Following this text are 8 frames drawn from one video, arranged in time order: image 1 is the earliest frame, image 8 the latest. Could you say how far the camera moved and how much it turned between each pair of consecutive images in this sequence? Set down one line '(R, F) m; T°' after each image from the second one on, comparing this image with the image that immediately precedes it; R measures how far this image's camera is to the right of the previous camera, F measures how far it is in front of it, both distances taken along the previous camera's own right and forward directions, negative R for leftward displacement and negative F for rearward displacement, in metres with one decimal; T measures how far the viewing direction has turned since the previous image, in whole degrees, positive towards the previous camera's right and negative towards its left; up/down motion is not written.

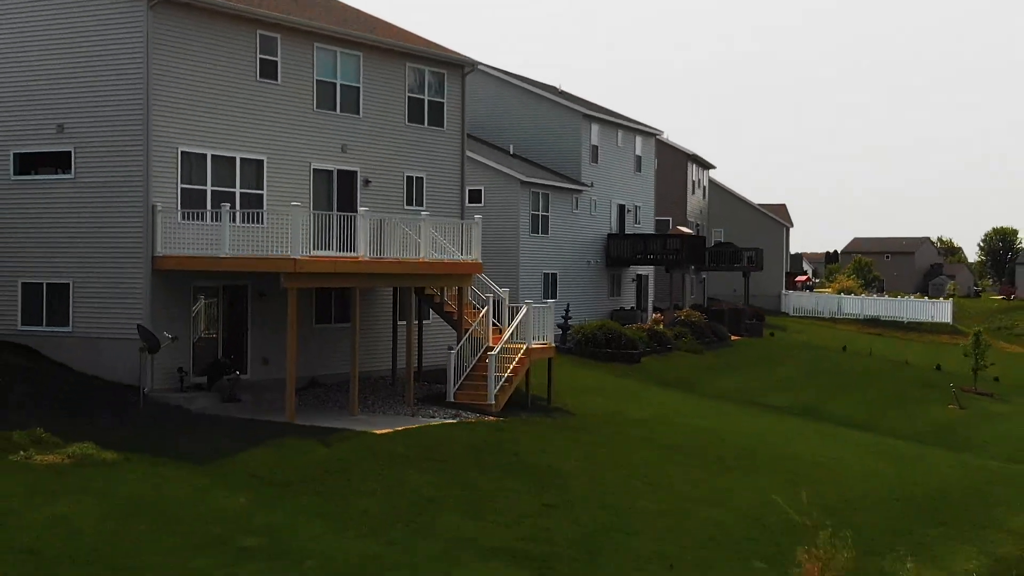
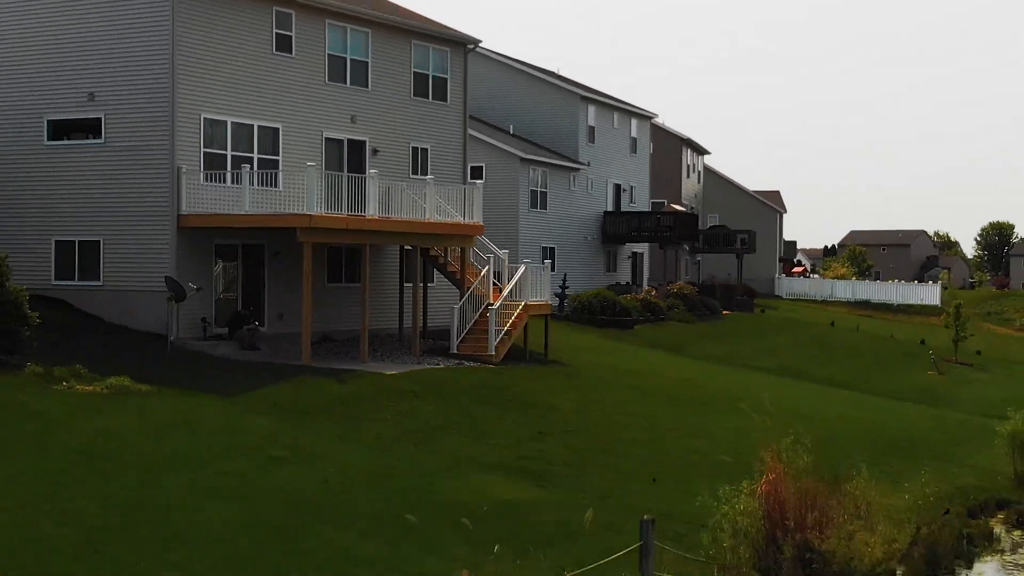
(0.0, -1.9) m; 0°
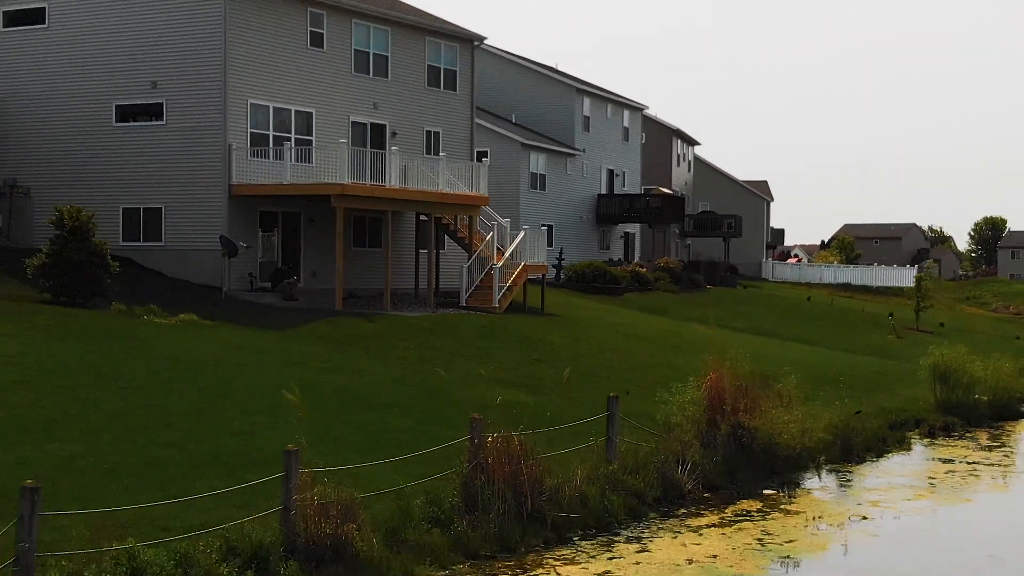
(+0.1, -4.5) m; 0°
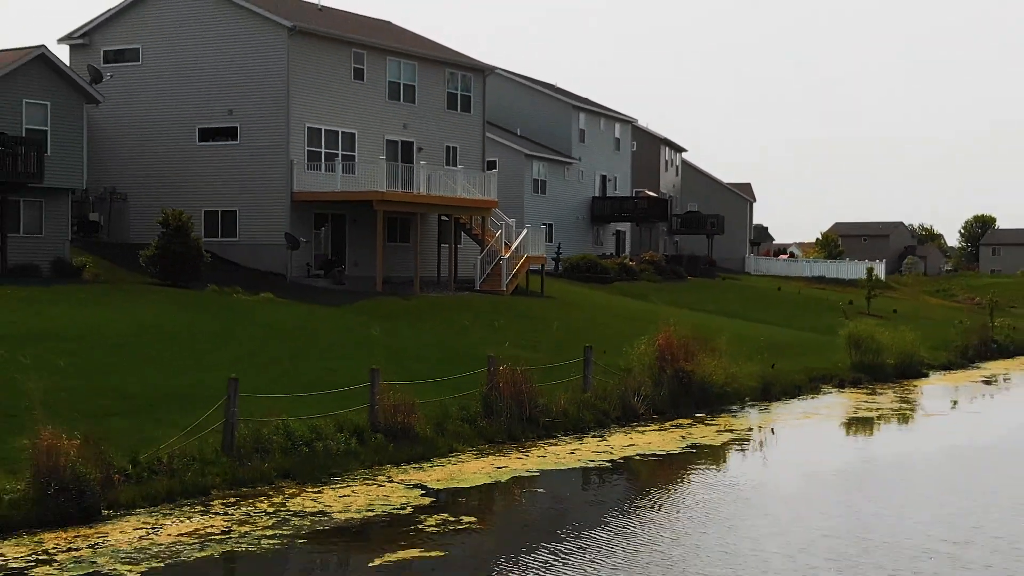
(0.0, -7.6) m; 0°
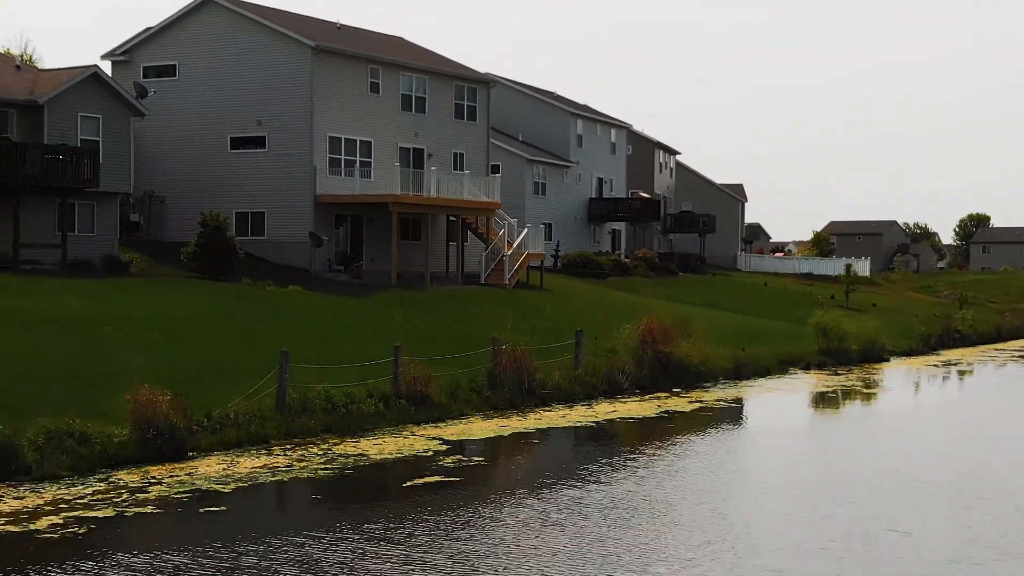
(0.0, -4.1) m; 0°
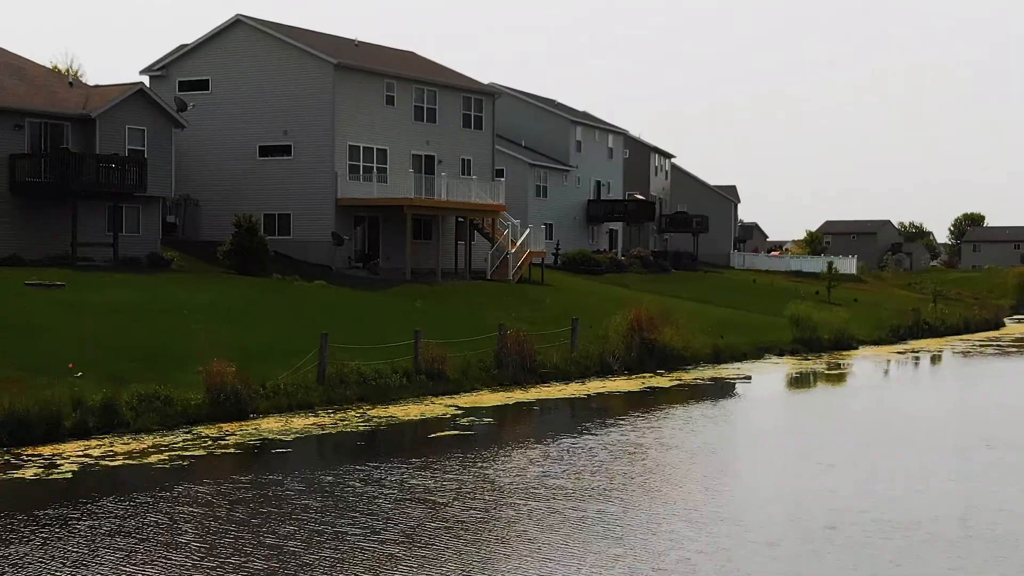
(0.0, -4.2) m; 0°
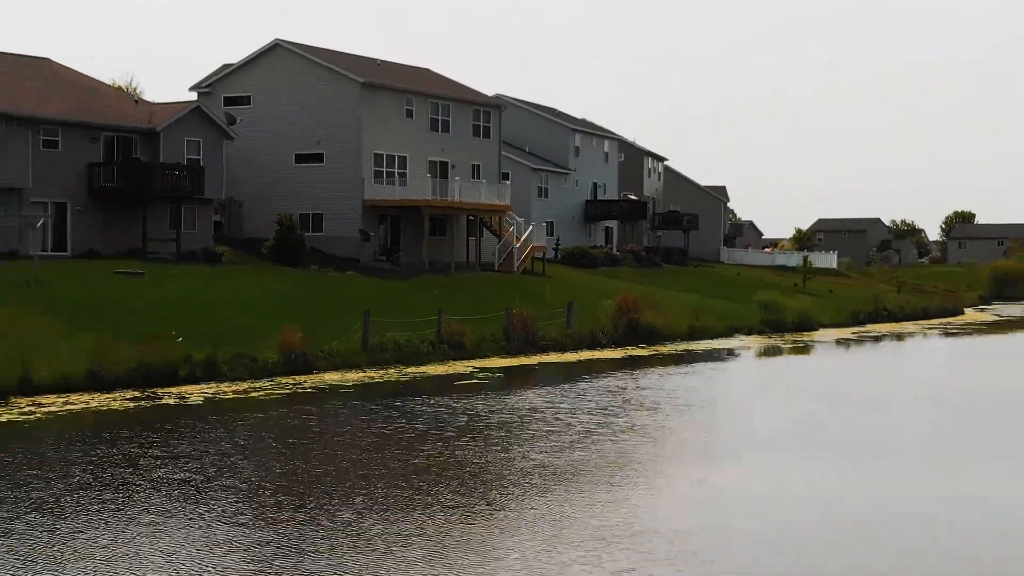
(0.0, -6.6) m; 0°
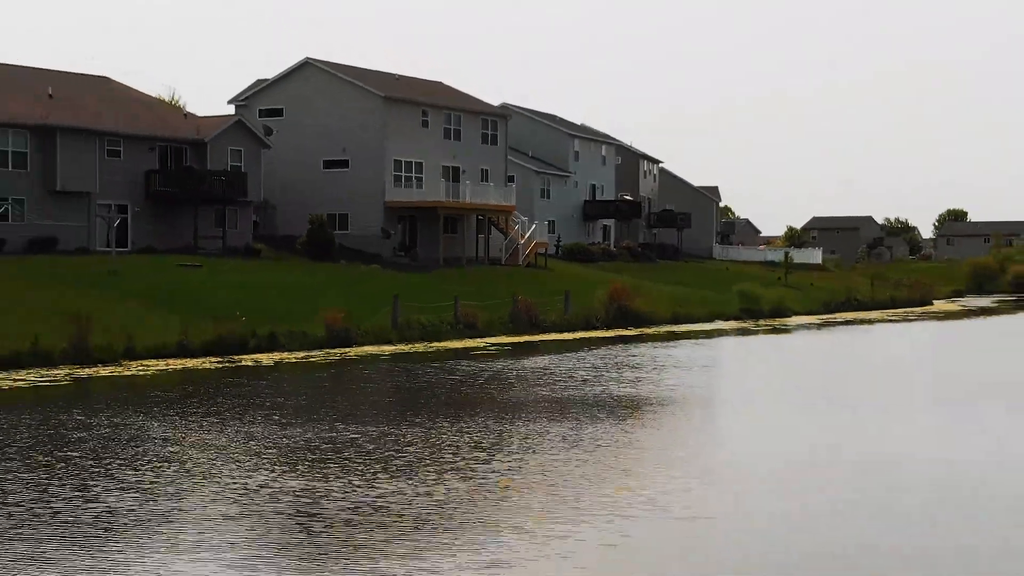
(-0.1, -6.2) m; 0°
